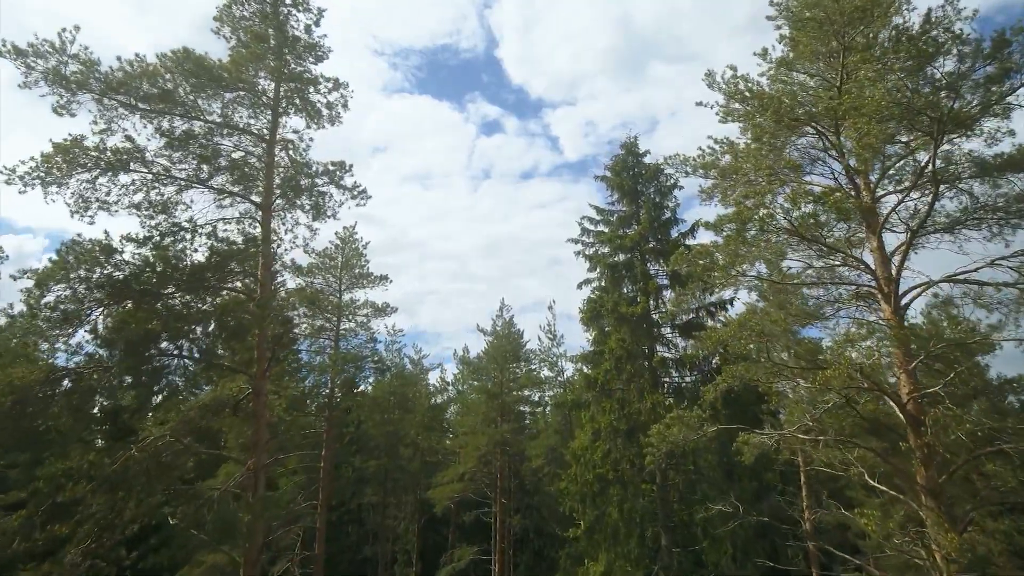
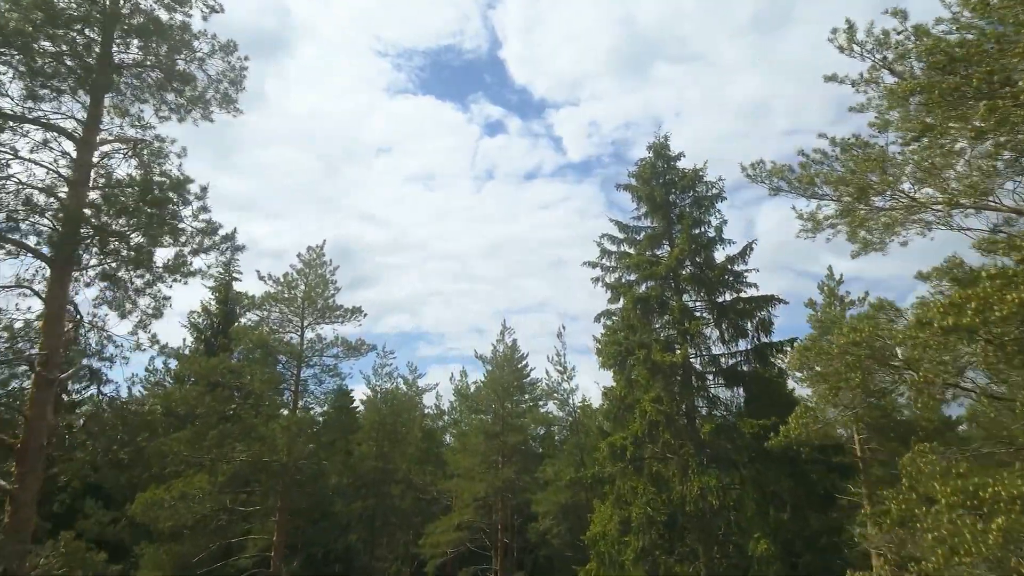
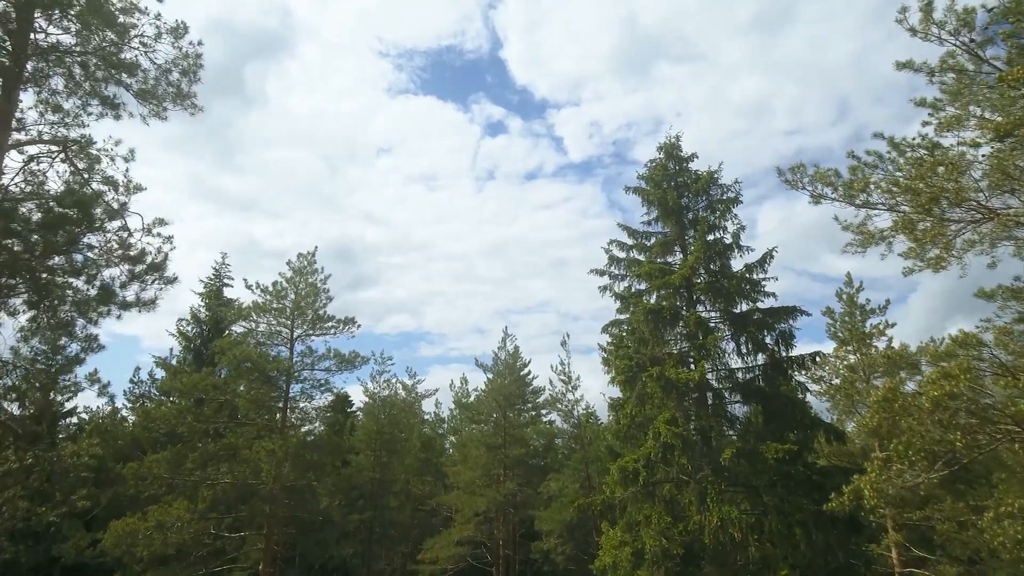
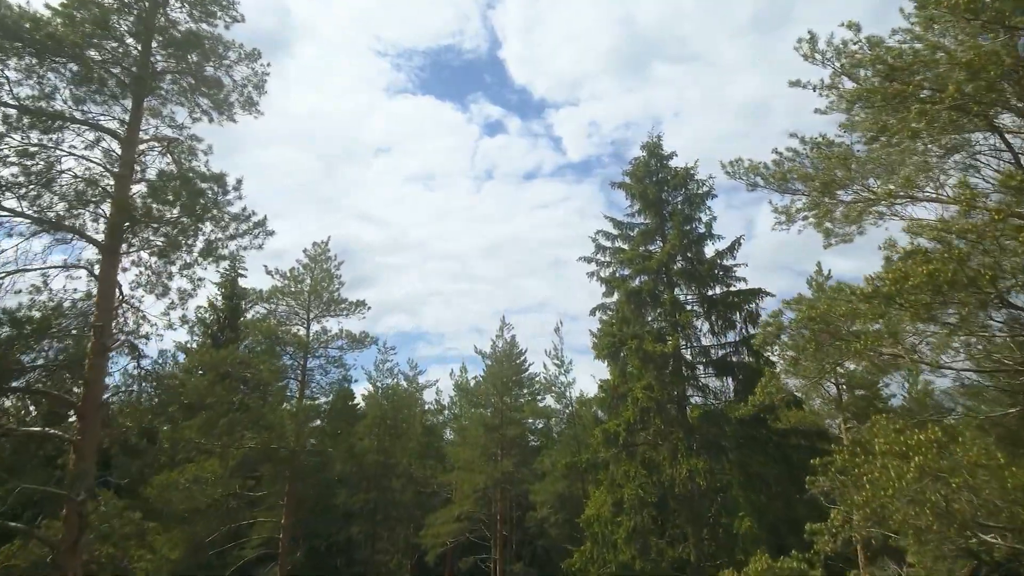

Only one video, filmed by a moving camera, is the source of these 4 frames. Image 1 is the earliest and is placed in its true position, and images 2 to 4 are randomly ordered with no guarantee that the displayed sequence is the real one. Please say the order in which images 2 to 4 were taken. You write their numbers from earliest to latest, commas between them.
4, 2, 3
